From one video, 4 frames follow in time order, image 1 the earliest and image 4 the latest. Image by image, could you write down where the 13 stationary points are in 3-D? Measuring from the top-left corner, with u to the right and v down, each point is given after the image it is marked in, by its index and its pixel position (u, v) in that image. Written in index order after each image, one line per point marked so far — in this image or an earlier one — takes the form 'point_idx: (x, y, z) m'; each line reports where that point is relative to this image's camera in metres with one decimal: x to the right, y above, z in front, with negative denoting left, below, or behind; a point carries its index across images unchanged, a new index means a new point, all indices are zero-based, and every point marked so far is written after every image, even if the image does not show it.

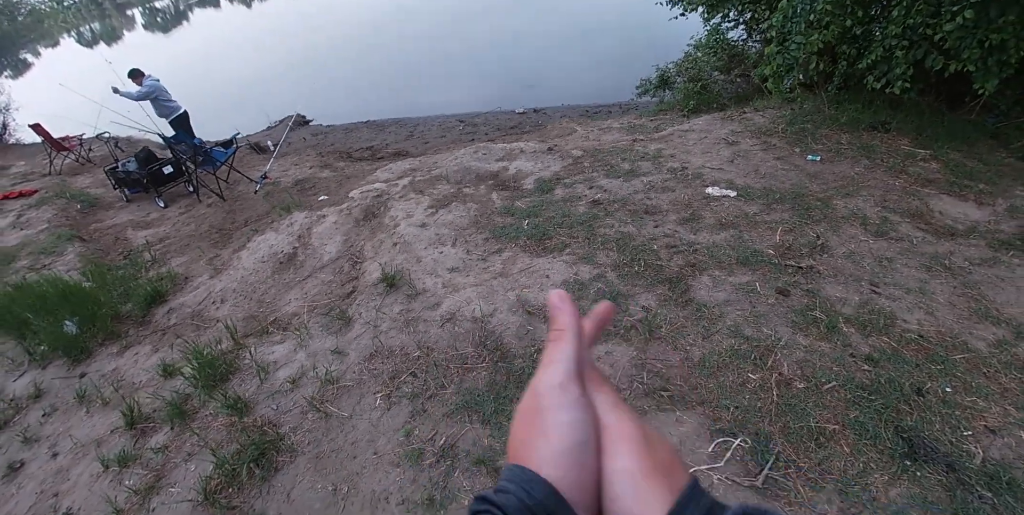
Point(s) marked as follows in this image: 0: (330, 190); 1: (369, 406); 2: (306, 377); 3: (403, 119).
0: (-2.1, +0.8, +5.6) m
1: (-0.7, -0.7, +2.4) m
2: (-1.1, -0.7, +2.7) m
3: (-2.0, +2.7, +10.0) m
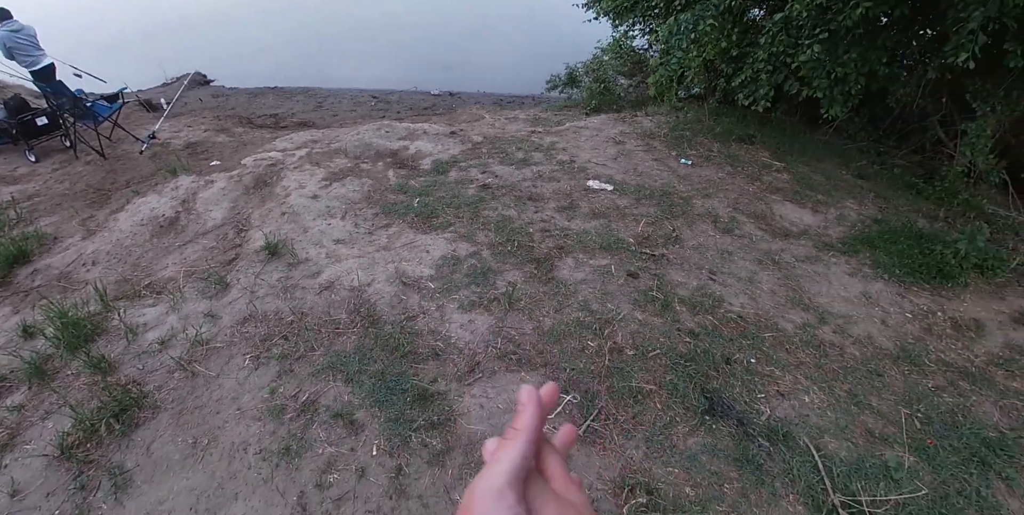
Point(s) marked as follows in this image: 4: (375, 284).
0: (-3.1, +1.1, +5.4) m
1: (-1.4, -0.6, +2.5) m
2: (-1.9, -0.5, +2.7) m
3: (-3.6, +3.2, +9.7) m
4: (-0.8, -0.2, +3.0) m
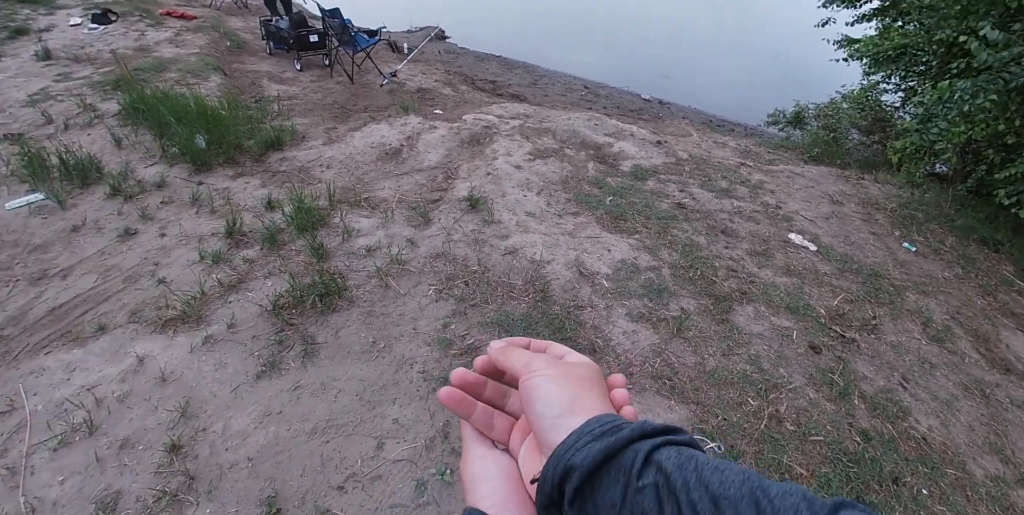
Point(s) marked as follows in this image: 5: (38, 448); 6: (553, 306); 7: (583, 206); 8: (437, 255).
0: (-0.8, +1.8, +6.0) m
1: (-0.5, -0.2, +2.8) m
2: (-0.8, 0.0, +3.1) m
3: (+0.5, +3.8, +10.1) m
4: (+0.3, 0.0, +3.1) m
5: (-2.1, -0.8, +2.2) m
6: (+0.2, -0.3, +2.8) m
7: (+0.5, +0.4, +3.9) m
8: (-0.5, 0.0, +3.1) m
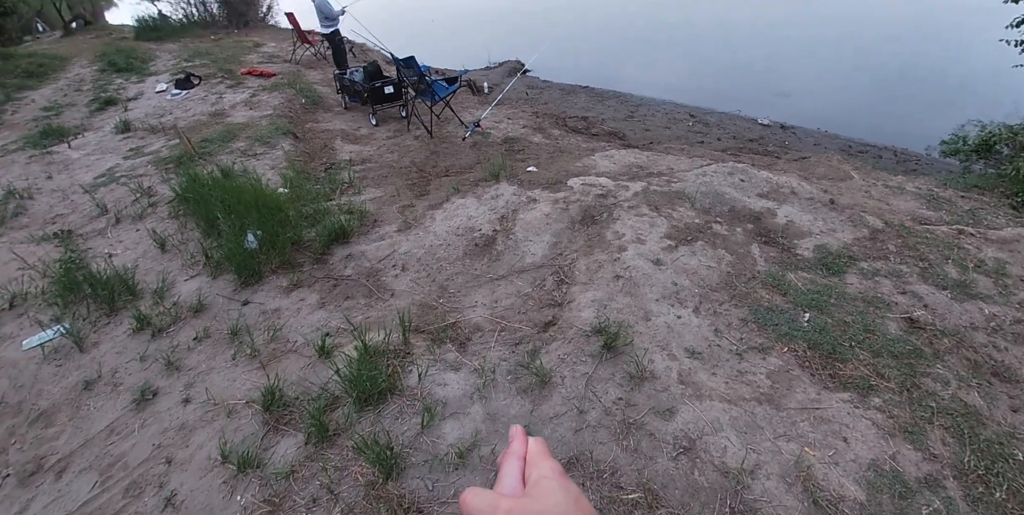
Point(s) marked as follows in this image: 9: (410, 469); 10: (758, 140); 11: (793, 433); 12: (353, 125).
0: (+0.3, +0.9, +4.9) m
1: (+0.1, -1.0, +1.6) m
2: (-0.2, -0.8, +2.0) m
3: (+2.1, +2.8, +8.8) m
4: (+1.0, -0.9, +1.8) m
5: (-1.5, -1.7, +1.2) m
6: (+0.9, -1.1, +1.5) m
7: (+1.3, -0.4, +2.5) m
8: (+0.2, -0.8, +1.9) m
9: (-0.4, -0.8, +2.0) m
10: (+3.4, +1.6, +6.8) m
11: (+1.2, -0.8, +2.0) m
12: (-2.1, +1.7, +6.3) m
